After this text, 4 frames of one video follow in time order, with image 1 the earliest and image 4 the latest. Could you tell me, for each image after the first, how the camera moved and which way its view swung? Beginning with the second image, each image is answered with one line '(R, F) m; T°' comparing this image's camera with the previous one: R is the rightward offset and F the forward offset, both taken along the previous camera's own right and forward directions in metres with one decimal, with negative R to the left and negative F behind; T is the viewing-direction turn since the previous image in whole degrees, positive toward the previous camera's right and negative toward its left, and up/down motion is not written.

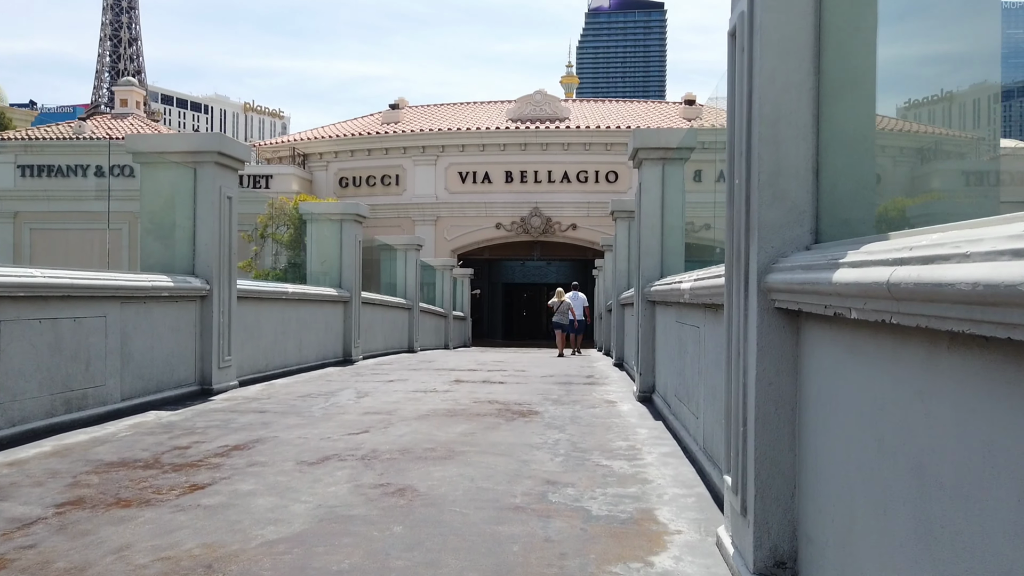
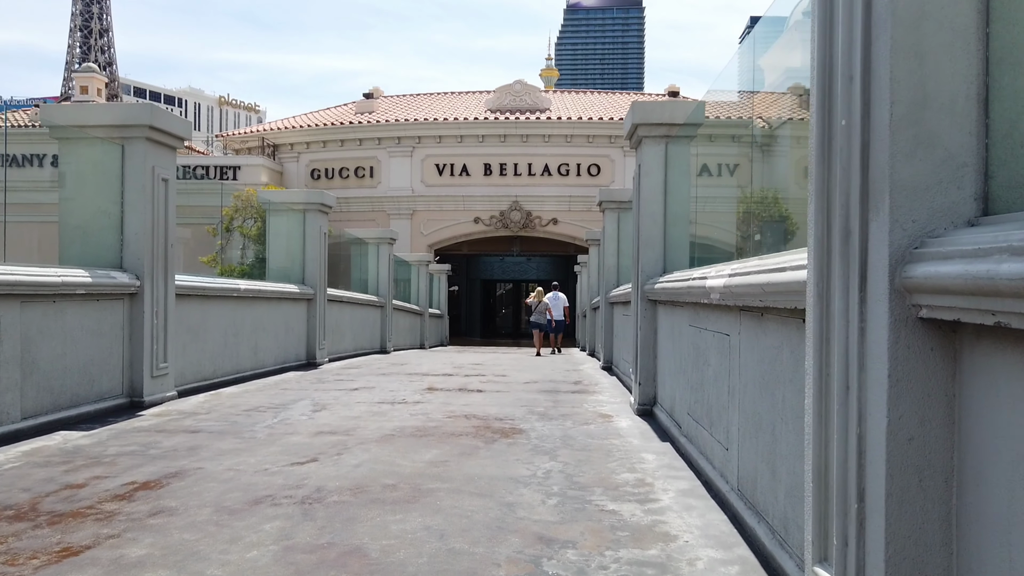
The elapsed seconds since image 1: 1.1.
(0.0, +1.2) m; +1°
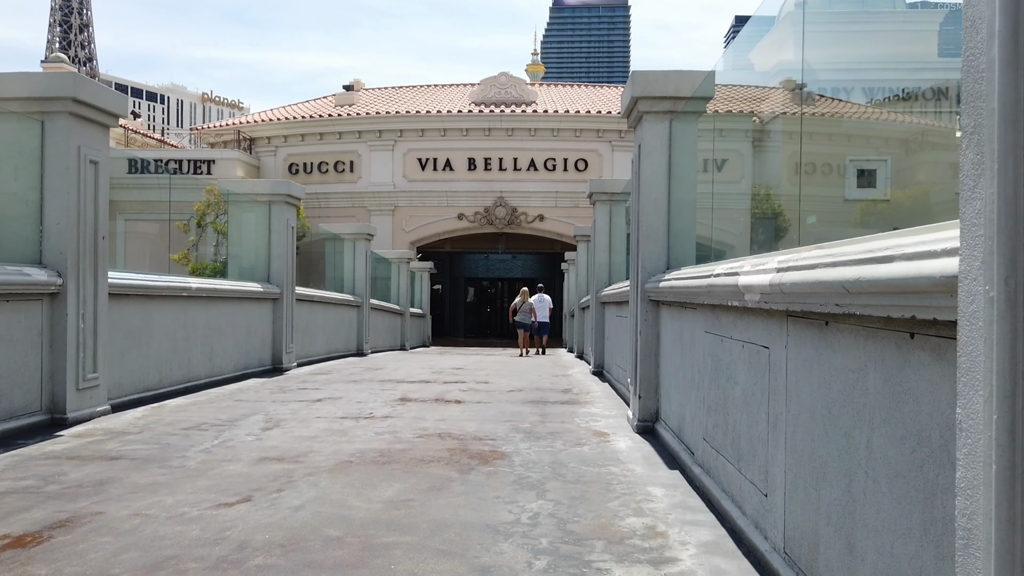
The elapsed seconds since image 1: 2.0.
(0.0, +1.0) m; +1°
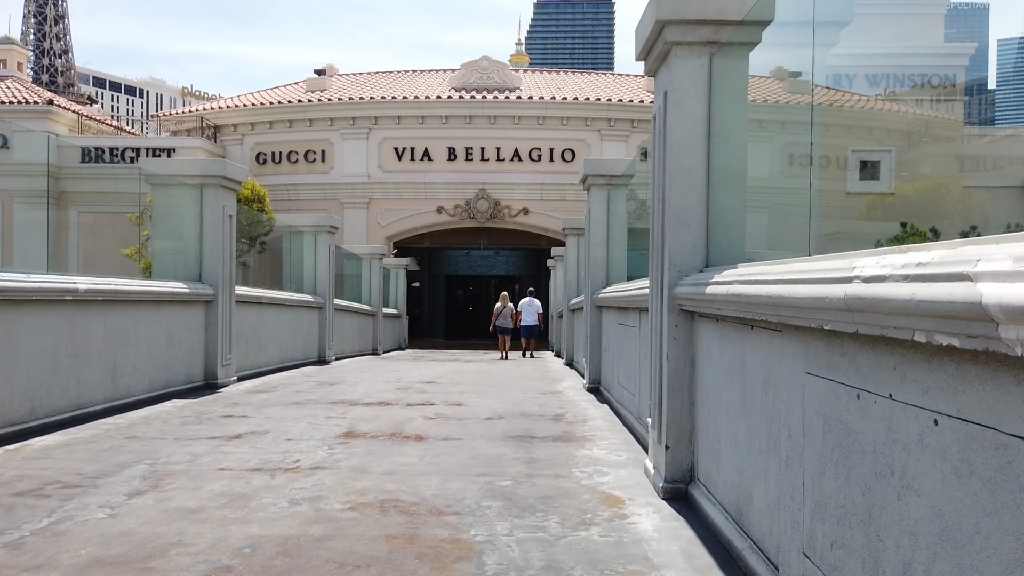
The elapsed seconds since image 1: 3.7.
(+0.1, +2.0) m; +1°
